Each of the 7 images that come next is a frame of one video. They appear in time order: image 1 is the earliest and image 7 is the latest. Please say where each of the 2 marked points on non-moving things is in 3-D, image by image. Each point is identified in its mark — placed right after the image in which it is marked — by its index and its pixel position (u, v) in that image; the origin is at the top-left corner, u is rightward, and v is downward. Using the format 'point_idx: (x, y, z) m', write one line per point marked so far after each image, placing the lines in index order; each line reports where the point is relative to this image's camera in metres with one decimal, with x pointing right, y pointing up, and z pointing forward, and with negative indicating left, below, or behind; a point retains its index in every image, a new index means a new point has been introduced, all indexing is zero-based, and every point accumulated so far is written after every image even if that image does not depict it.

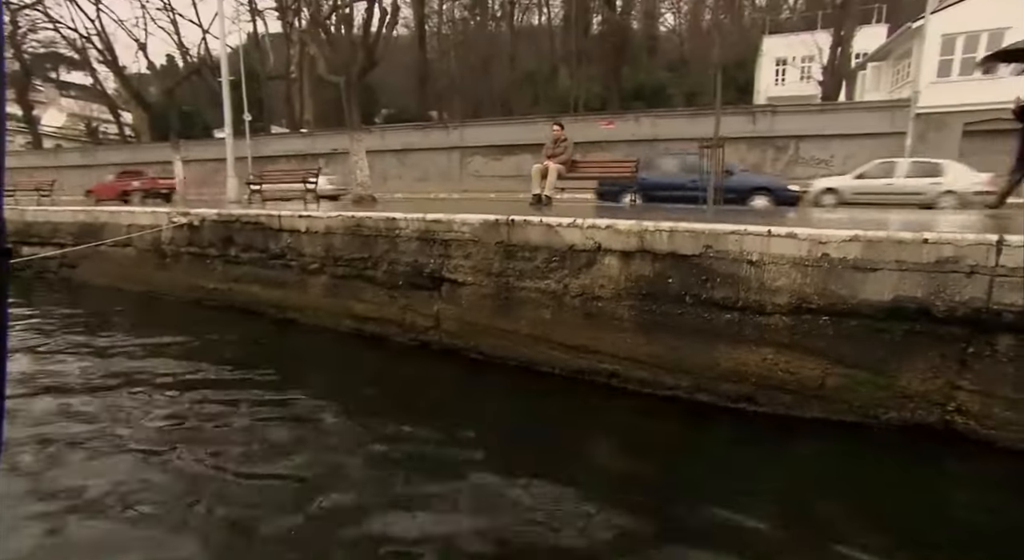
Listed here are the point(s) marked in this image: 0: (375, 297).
0: (-1.7, -0.2, +8.2) m
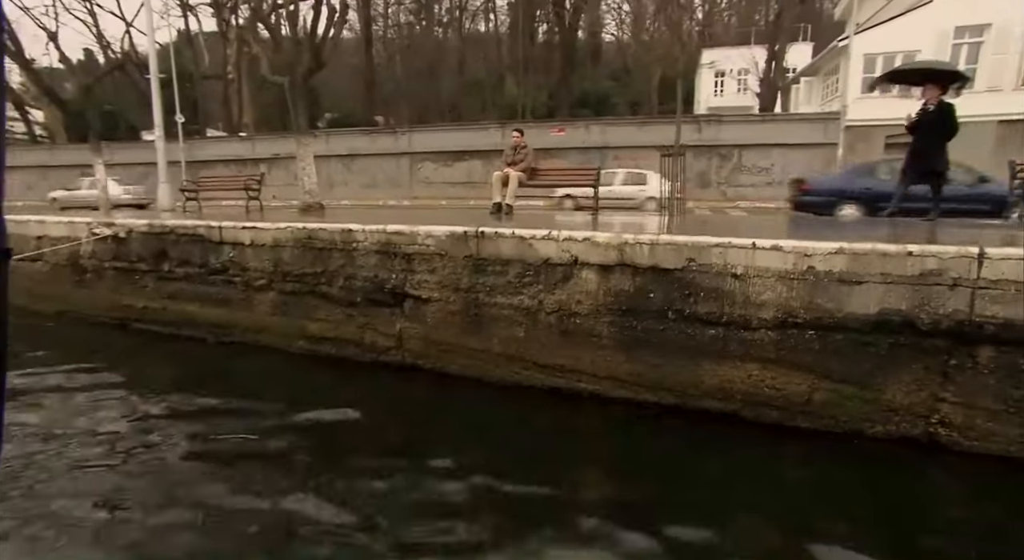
0: (-2.1, -0.4, +7.6) m
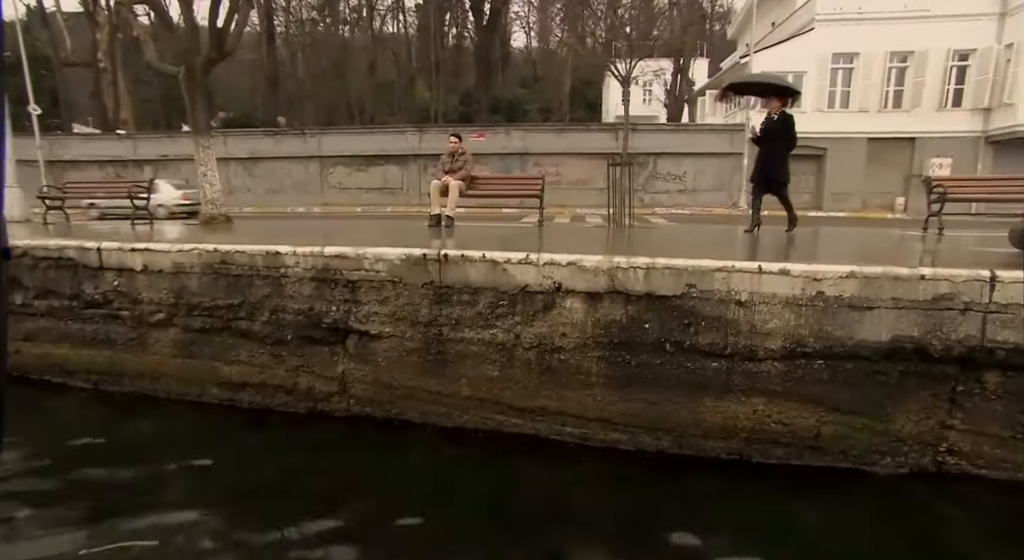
0: (-2.5, -0.7, +6.3) m
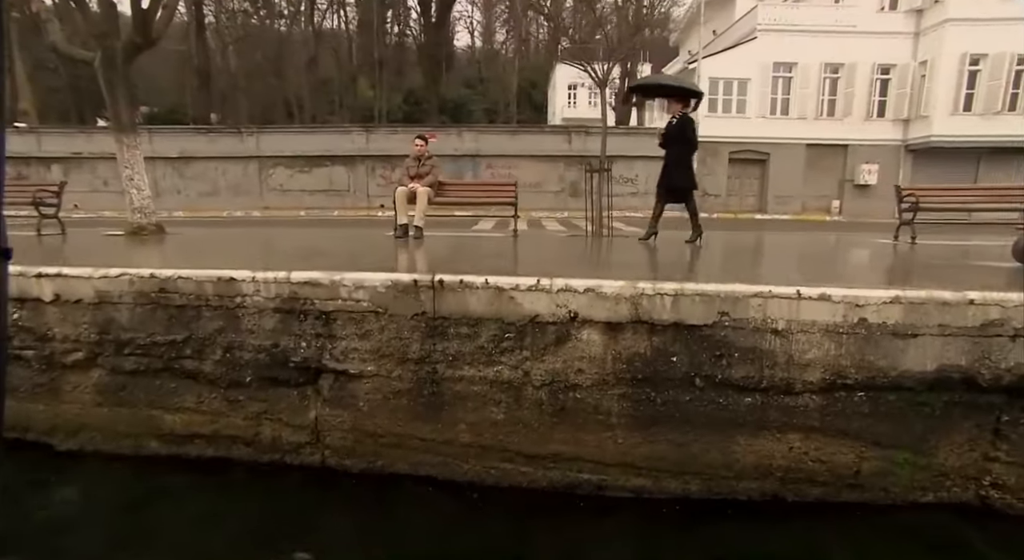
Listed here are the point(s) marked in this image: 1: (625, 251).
0: (-2.5, -1.0, +5.2) m
1: (+1.6, +0.4, +9.4) m
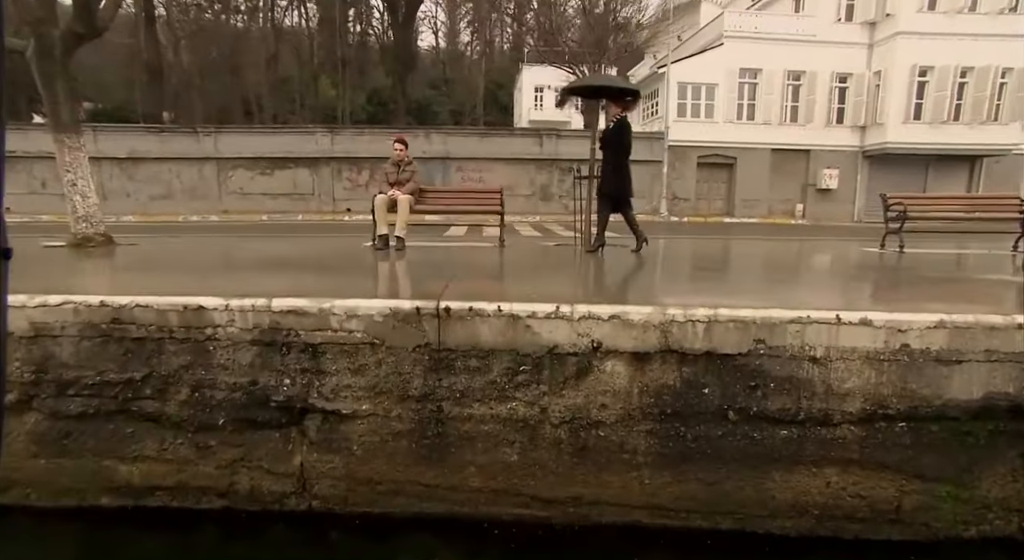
0: (-2.4, -1.2, +4.5) m
1: (+1.4, +0.3, +9.0) m
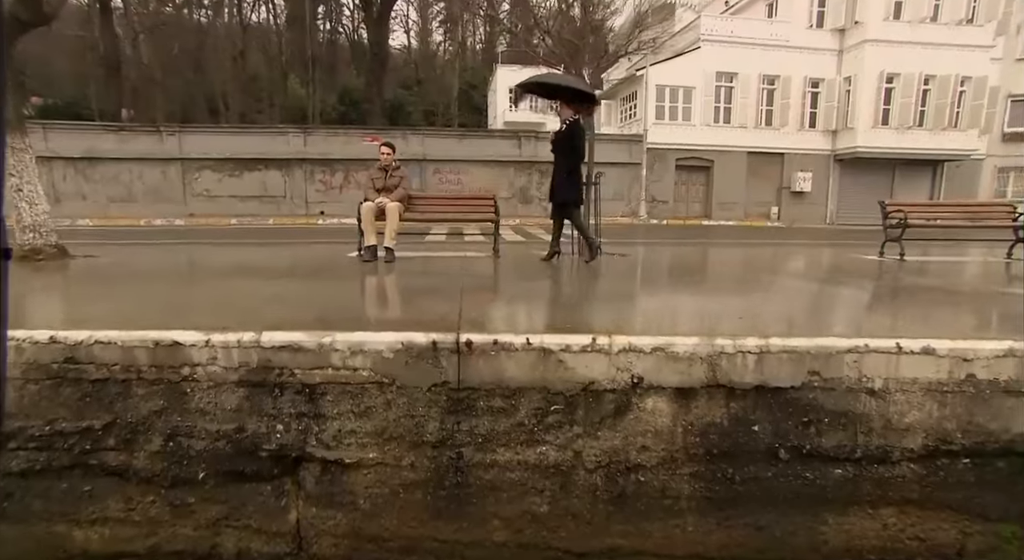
0: (-2.2, -1.3, +3.8) m
1: (+1.3, +0.1, +8.5) m
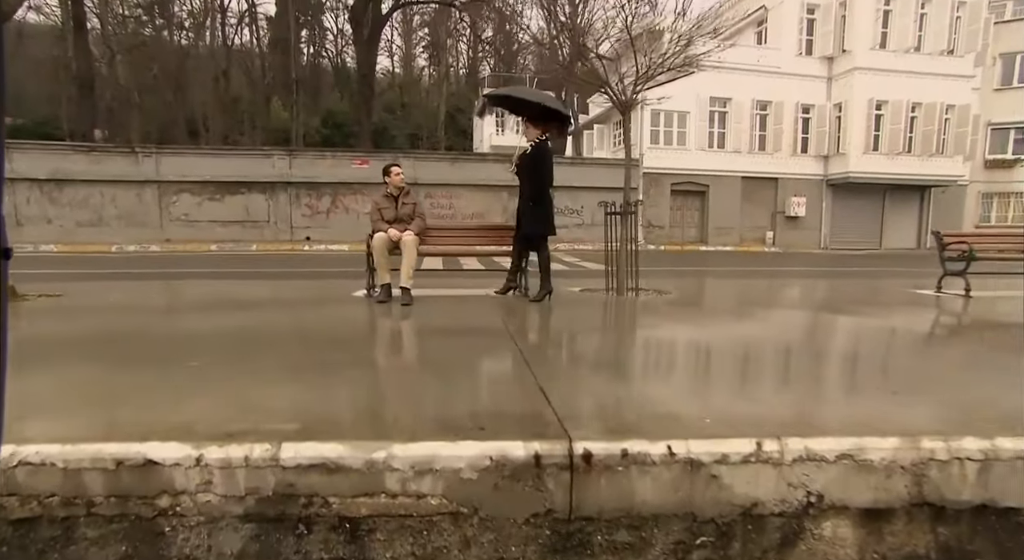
0: (-1.7, -1.6, +2.6) m
1: (+1.7, -0.3, +7.4) m
